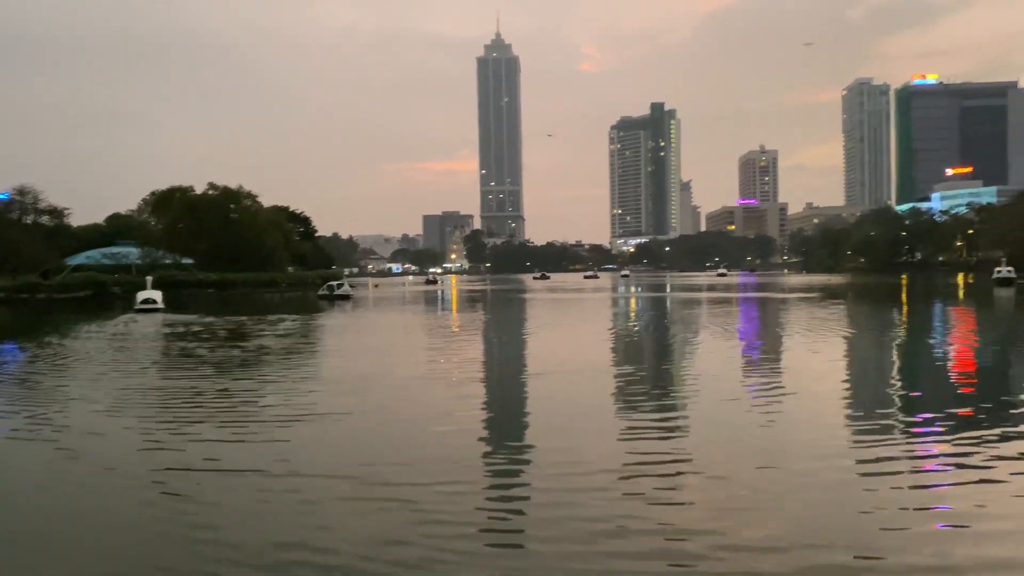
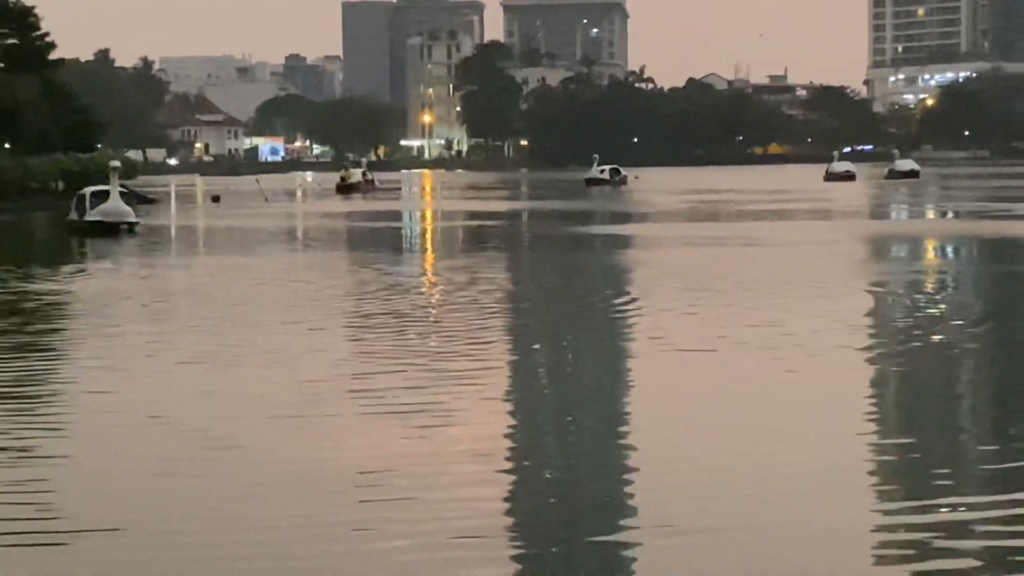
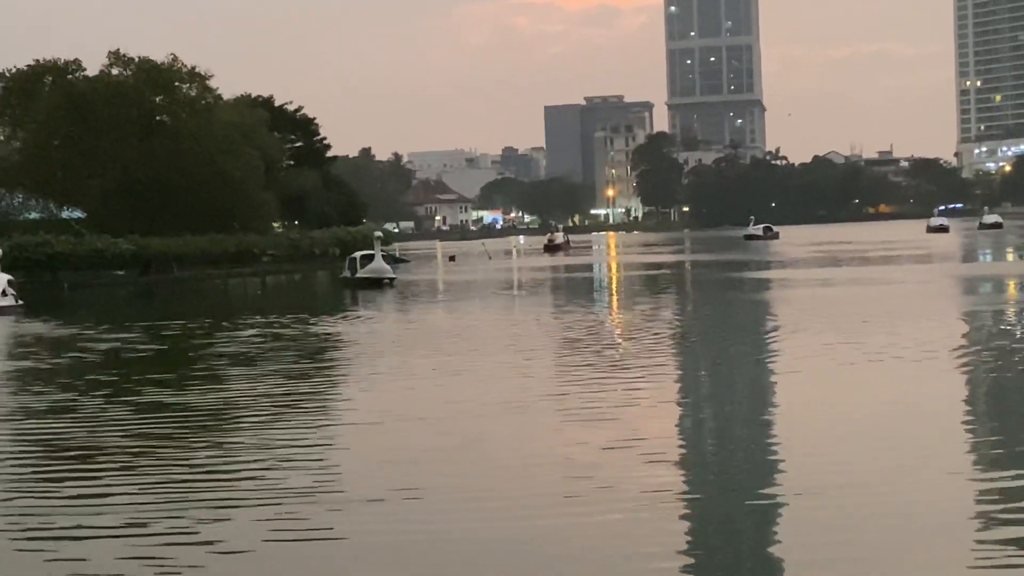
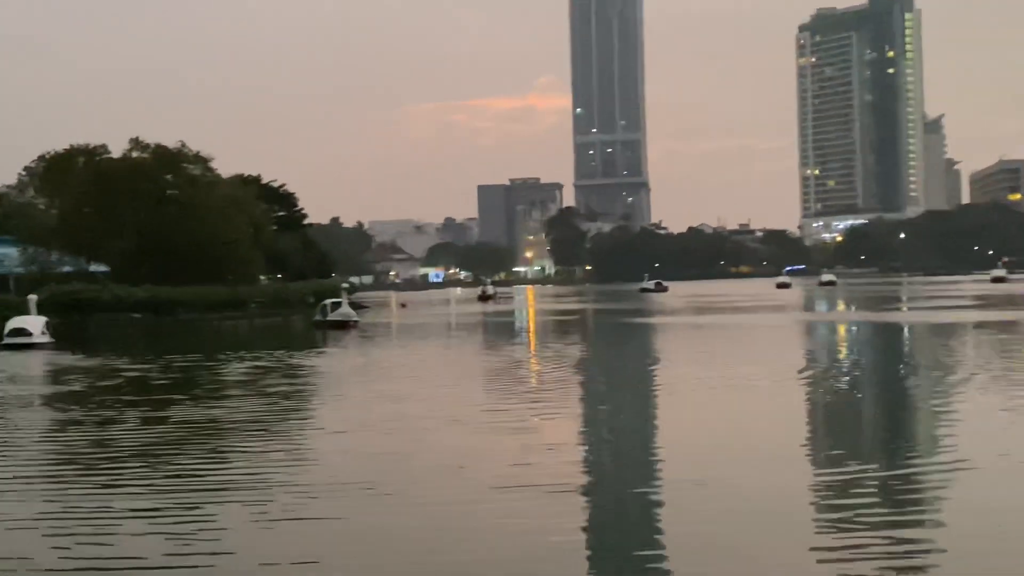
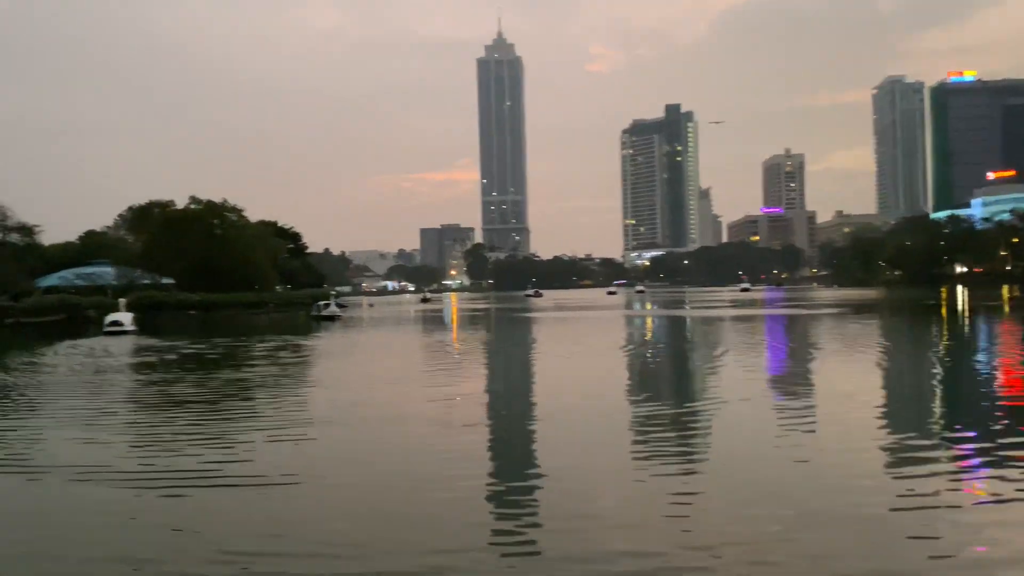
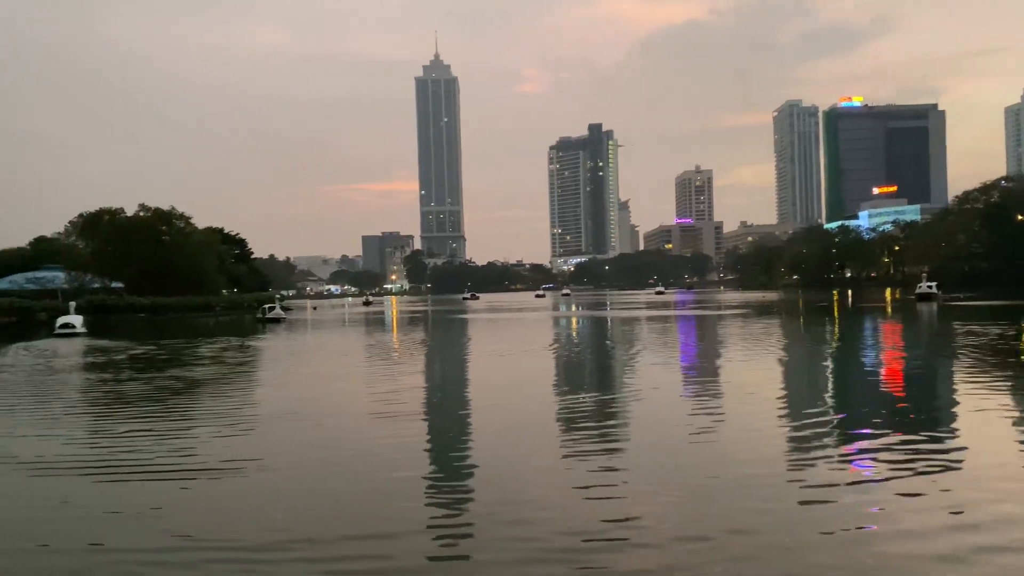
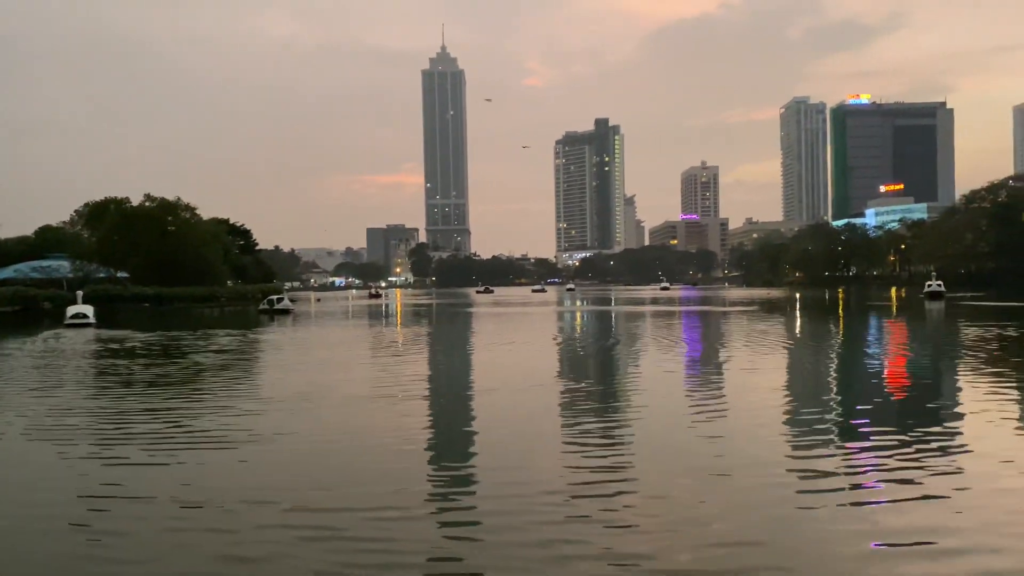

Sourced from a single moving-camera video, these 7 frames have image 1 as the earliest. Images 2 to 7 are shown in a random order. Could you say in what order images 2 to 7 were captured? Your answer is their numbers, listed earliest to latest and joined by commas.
7, 6, 5, 4, 3, 2
